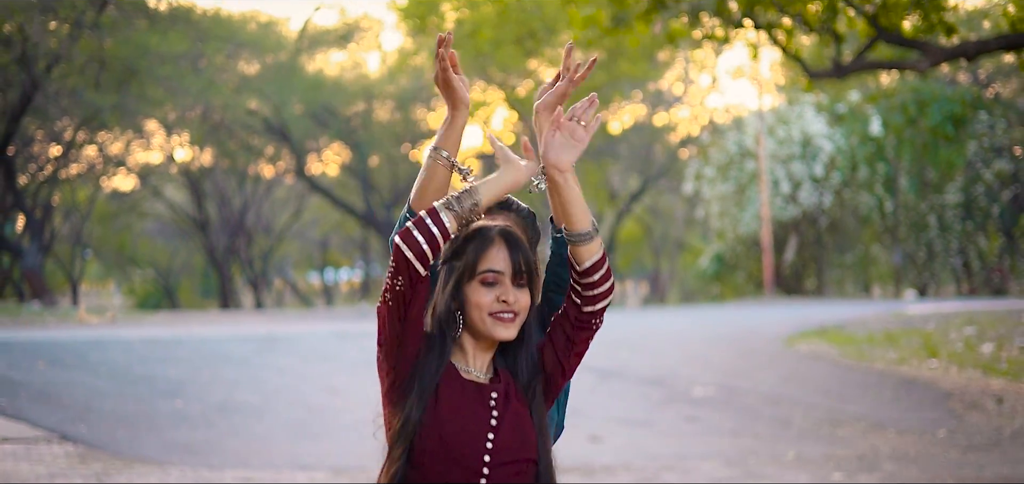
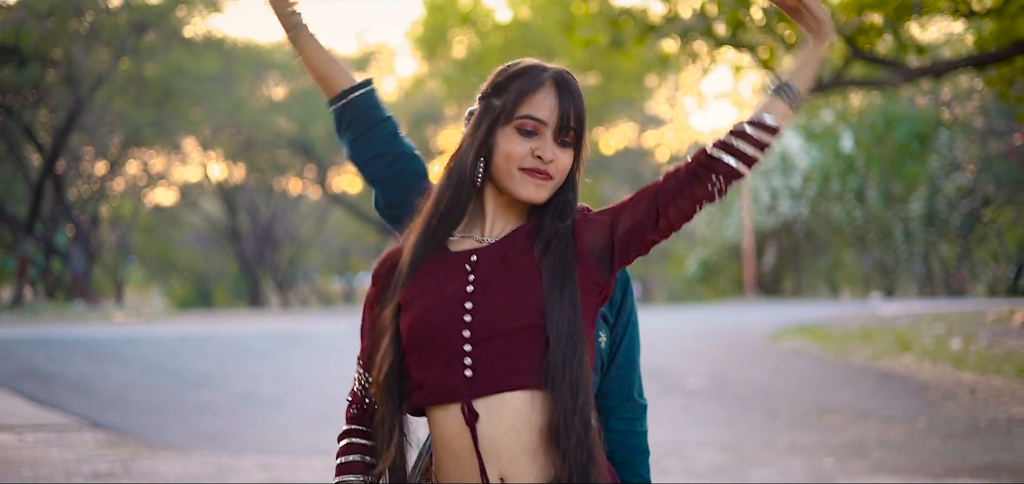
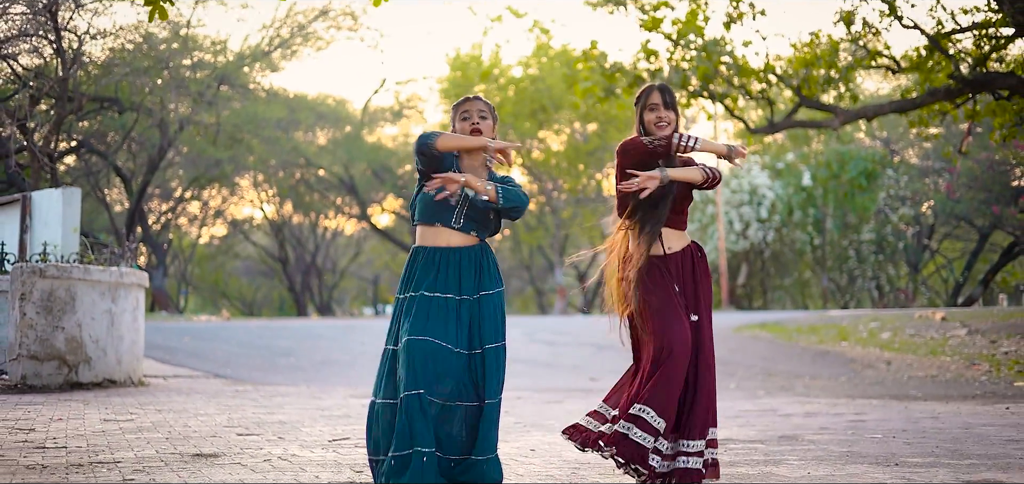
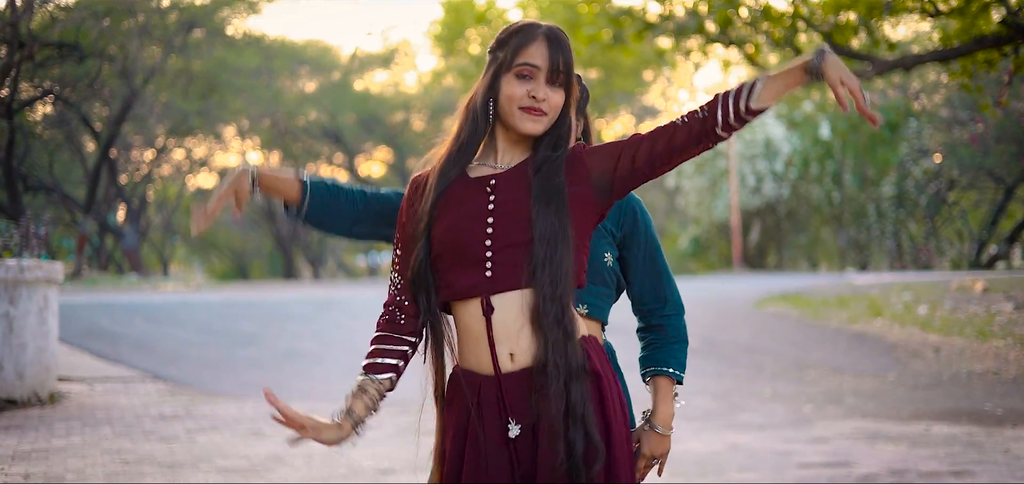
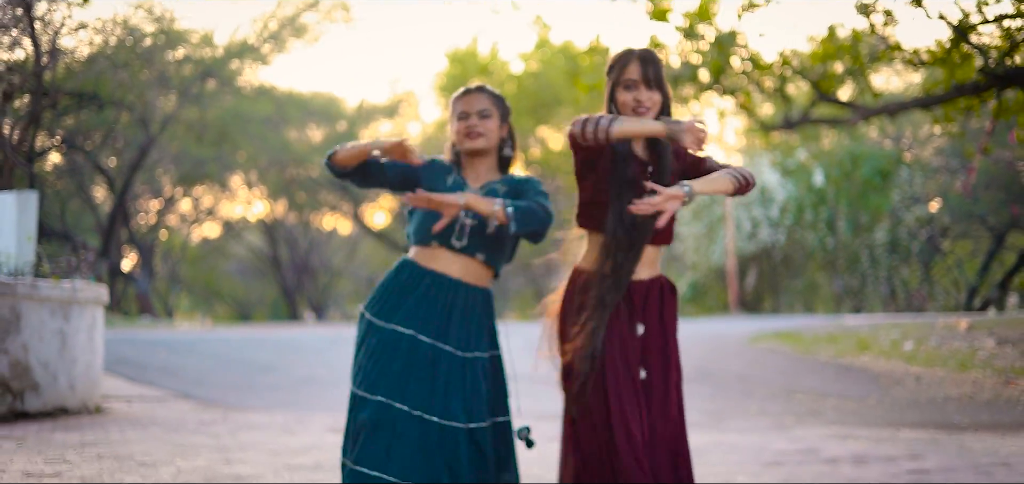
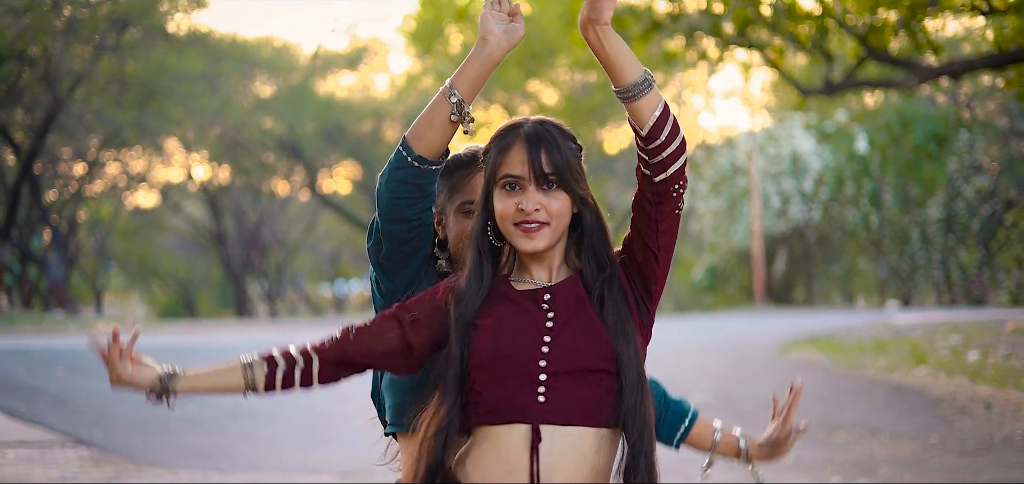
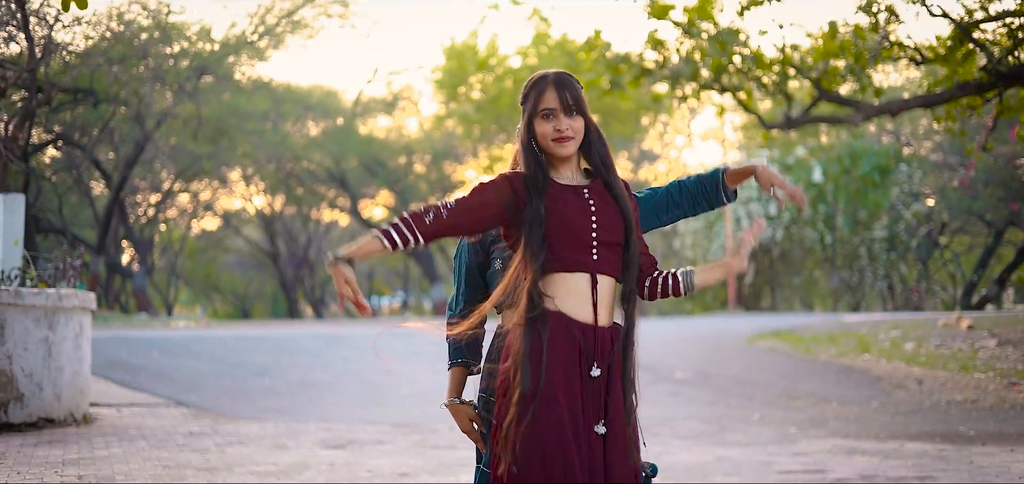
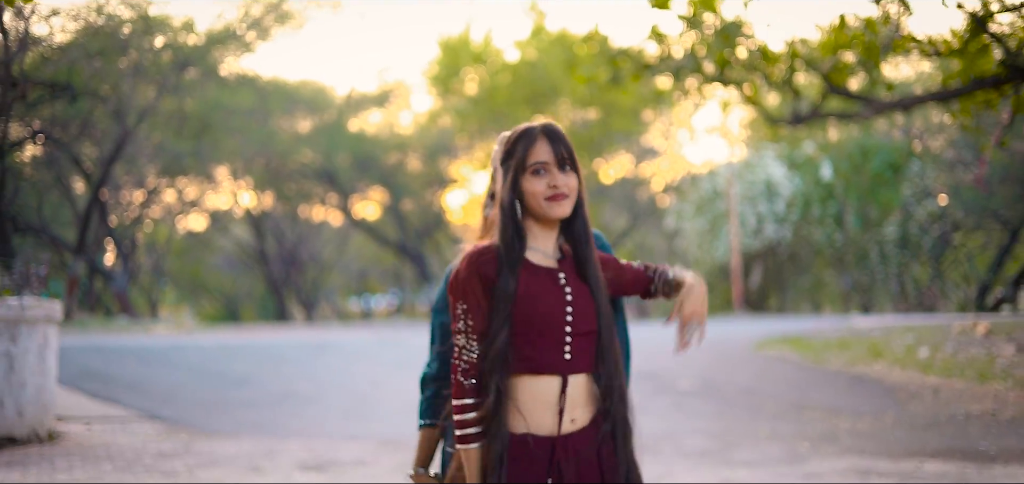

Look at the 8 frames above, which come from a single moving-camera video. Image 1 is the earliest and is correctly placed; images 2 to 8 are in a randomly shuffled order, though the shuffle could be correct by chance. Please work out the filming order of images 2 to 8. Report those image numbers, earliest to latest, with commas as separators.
6, 2, 8, 7, 4, 5, 3
